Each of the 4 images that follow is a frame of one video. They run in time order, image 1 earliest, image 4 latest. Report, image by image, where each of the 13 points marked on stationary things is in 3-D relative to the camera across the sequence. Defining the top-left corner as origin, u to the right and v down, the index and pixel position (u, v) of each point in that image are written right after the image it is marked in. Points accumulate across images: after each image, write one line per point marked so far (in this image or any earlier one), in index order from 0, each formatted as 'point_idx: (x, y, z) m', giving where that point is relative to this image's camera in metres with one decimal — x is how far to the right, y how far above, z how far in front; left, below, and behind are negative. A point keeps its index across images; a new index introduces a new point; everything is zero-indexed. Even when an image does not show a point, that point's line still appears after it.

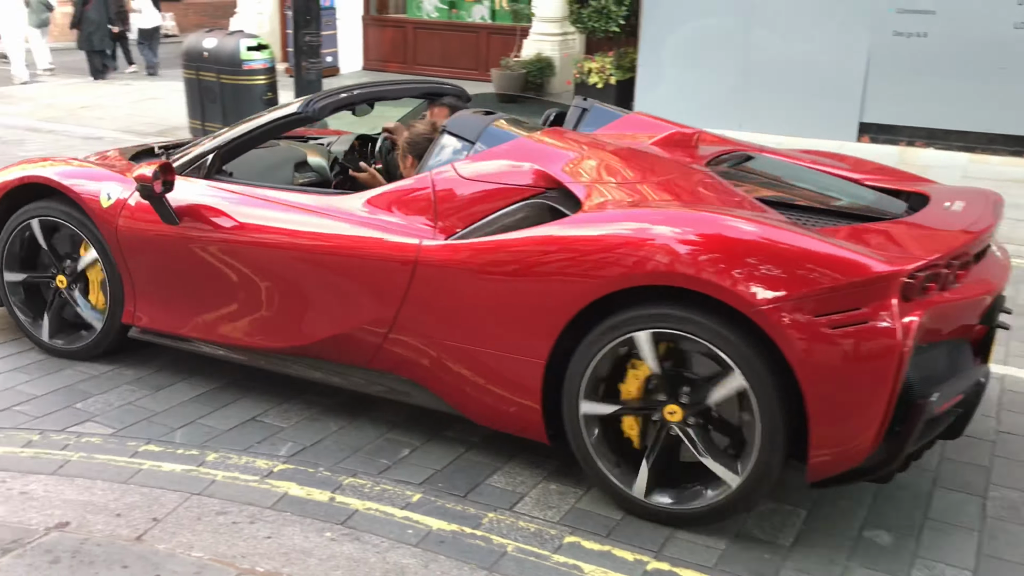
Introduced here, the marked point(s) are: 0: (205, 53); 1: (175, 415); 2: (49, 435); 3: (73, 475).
0: (-2.7, +2.1, +8.6) m
1: (-1.2, -0.5, +3.4) m
2: (-1.6, -0.5, +3.2) m
3: (-1.3, -0.6, +3.0) m
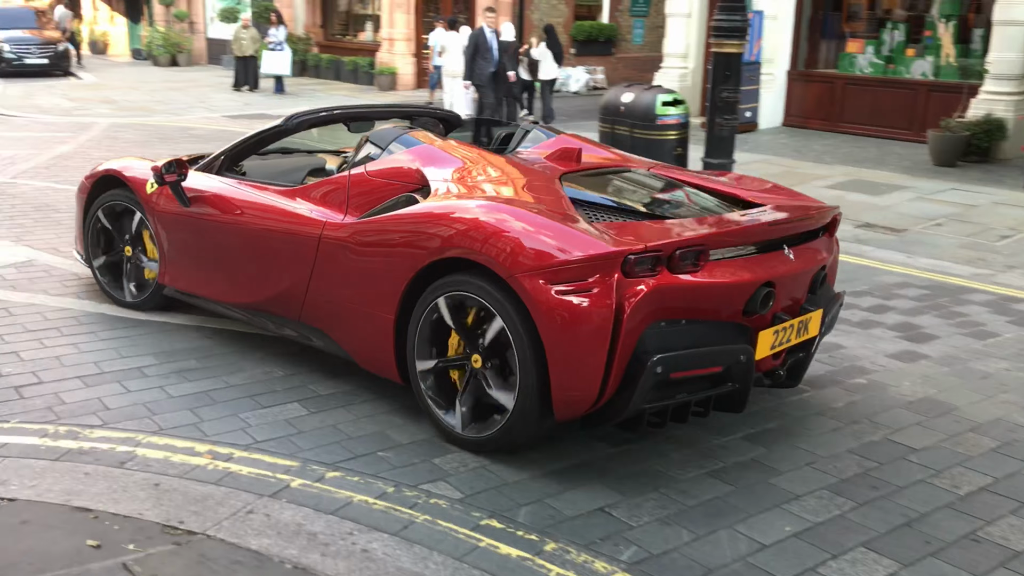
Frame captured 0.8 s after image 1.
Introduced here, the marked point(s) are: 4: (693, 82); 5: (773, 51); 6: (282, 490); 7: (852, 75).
0: (+1.0, +1.6, +8.6) m
1: (0.0, -0.7, +3.3) m
2: (-0.4, -0.7, +3.2) m
3: (-0.3, -0.8, +2.9) m
4: (+2.8, +3.2, +14.8) m
5: (+3.7, +3.3, +13.7) m
6: (-0.8, -0.7, +3.2) m
7: (+4.6, +2.9, +13.1) m
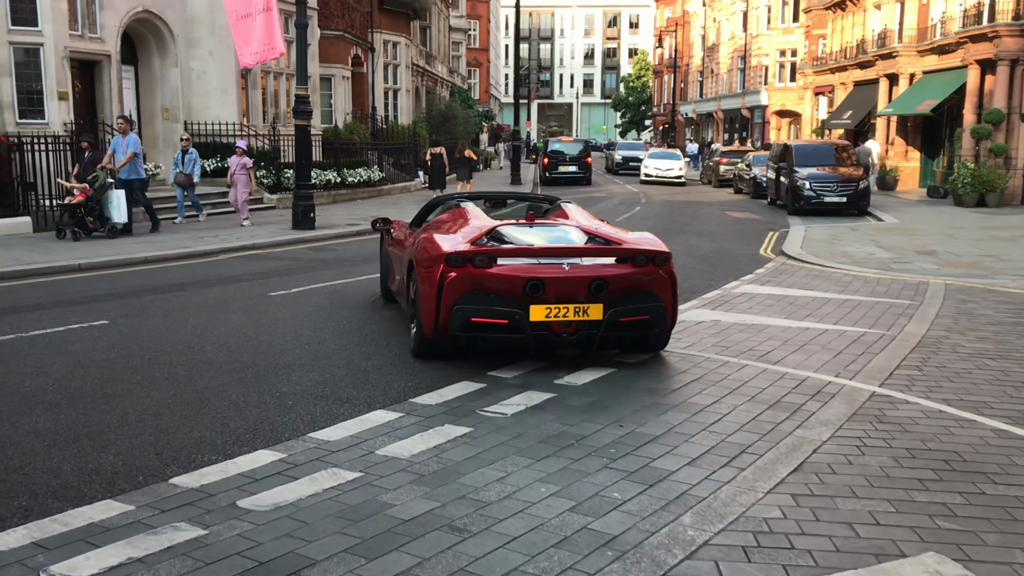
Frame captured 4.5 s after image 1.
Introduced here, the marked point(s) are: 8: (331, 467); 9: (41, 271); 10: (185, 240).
0: (+6.6, -0.5, +2.5) m
1: (+2.0, -1.8, -1.1) m
2: (+1.7, -1.7, -0.8) m
3: (+1.5, -1.8, -1.1) m
4: (+12.1, -0.1, +6.0) m
5: (+12.1, +0.2, +4.6) m
6: (+1.3, -1.7, -0.6) m
7: (+12.3, -0.2, +3.5) m
8: (-0.9, -0.9, +4.7) m
9: (-5.6, +0.2, +11.5) m
10: (-5.0, +0.7, +14.7) m
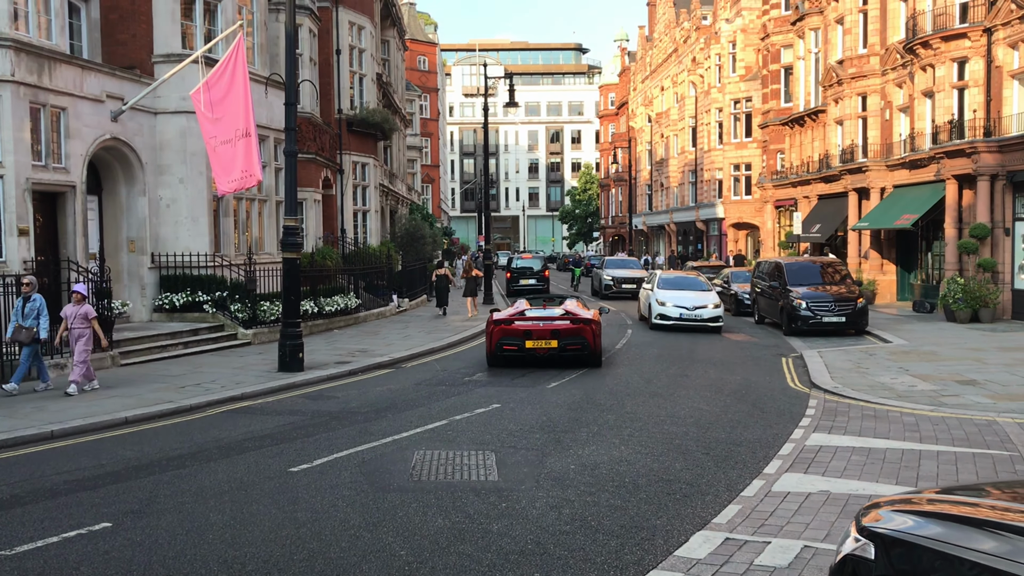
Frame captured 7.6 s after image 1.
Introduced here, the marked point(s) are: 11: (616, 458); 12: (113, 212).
0: (+7.5, -1.0, +1.6) m
1: (+3.2, -2.0, -2.4) m
2: (+2.9, -2.0, -2.2) m
3: (+2.8, -2.0, -2.5) m
4: (+12.9, -0.9, +5.5) m
5: (+13.0, -0.4, +4.1) m
6: (+2.6, -1.9, -2.0) m
7: (+13.2, -0.7, +3.0) m
8: (0.0, -1.8, +3.3) m
9: (-5.1, -1.6, +9.9) m
10: (-4.7, -1.4, +13.1) m
11: (+1.0, -1.6, +9.0) m
12: (-7.9, +1.5, +19.1) m
